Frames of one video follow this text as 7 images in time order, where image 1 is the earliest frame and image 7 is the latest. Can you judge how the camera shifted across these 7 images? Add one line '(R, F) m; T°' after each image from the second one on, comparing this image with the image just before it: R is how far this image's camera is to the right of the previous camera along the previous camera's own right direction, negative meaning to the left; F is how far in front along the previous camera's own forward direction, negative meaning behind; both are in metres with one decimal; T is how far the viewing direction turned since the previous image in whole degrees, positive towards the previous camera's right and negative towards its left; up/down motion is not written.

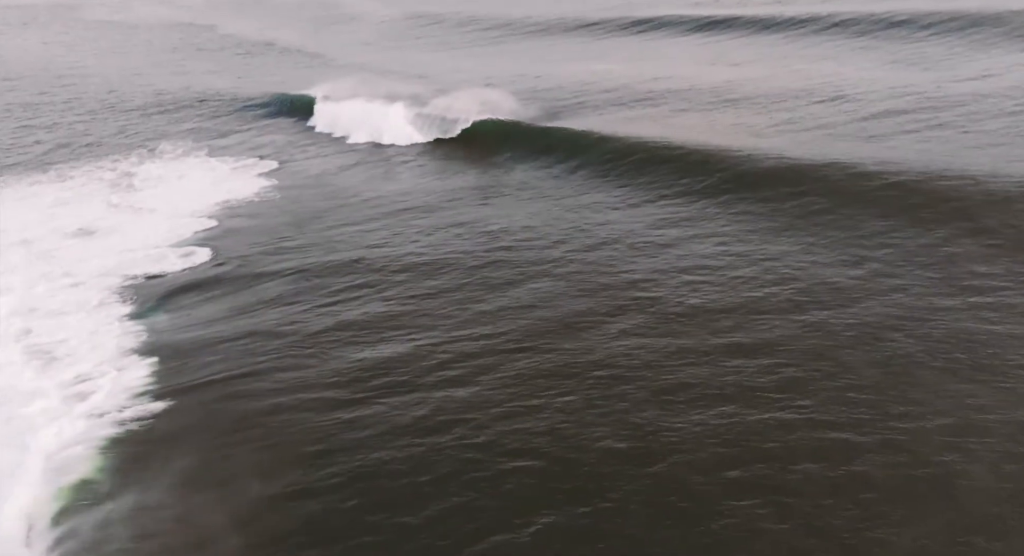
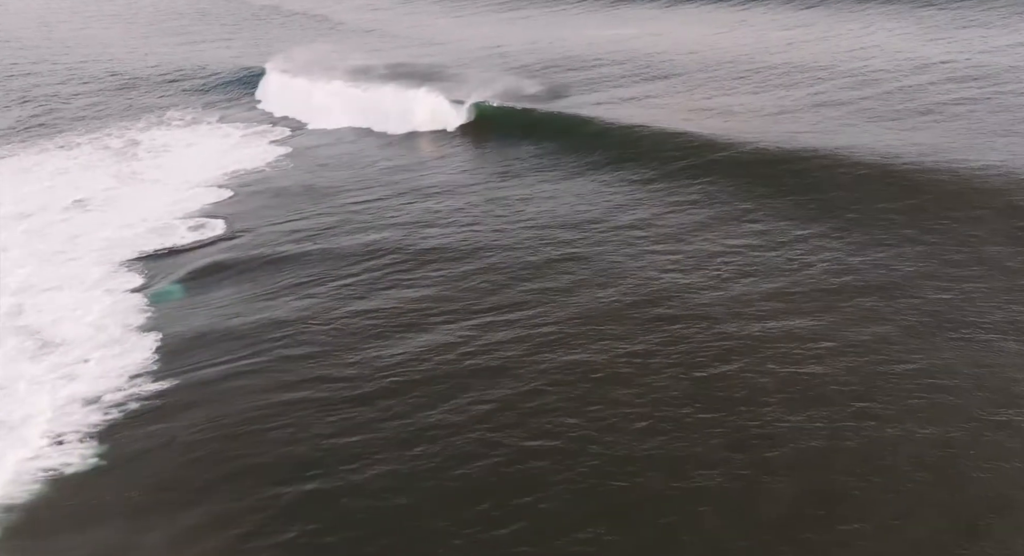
(-0.4, +1.3) m; 0°
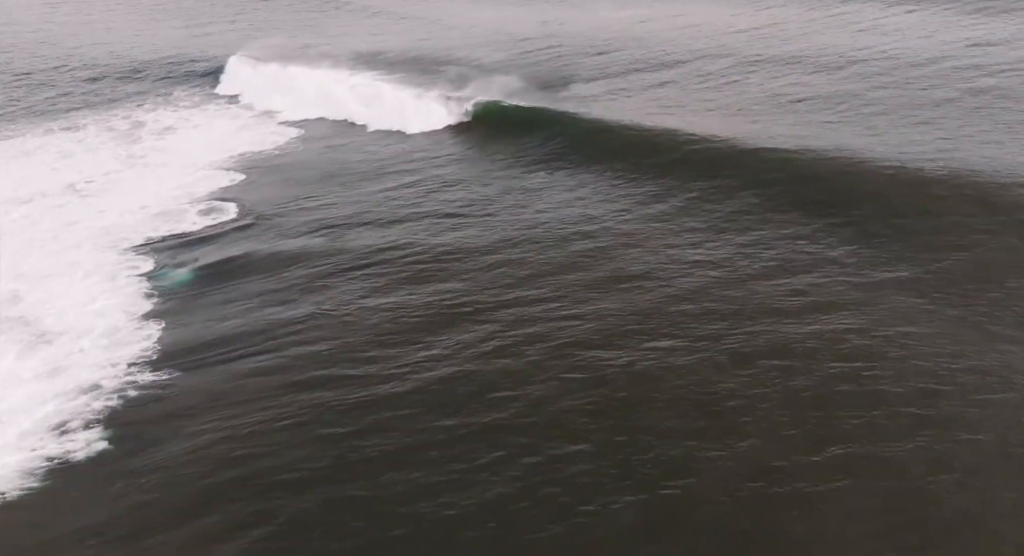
(-0.5, +1.0) m; 0°
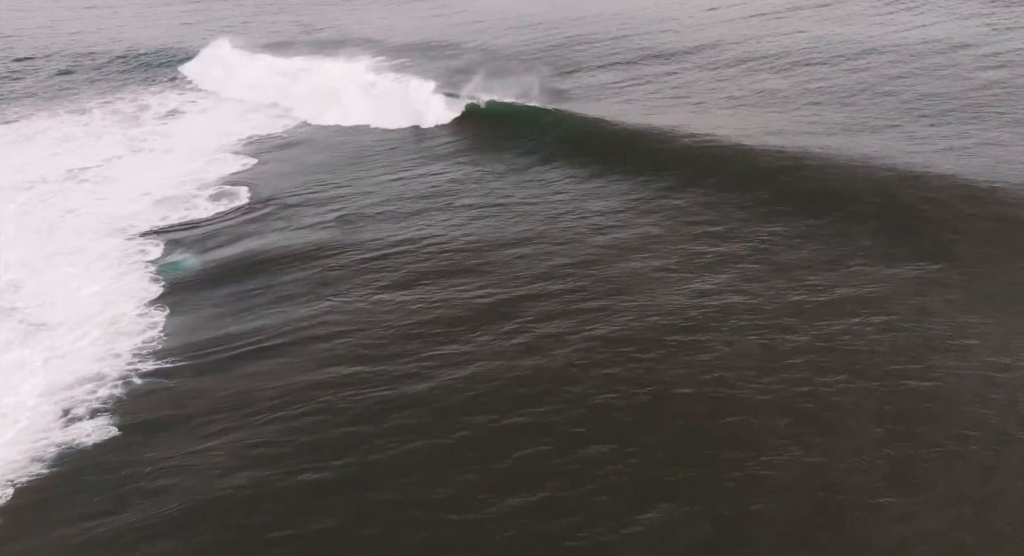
(-0.4, +0.6) m; 0°
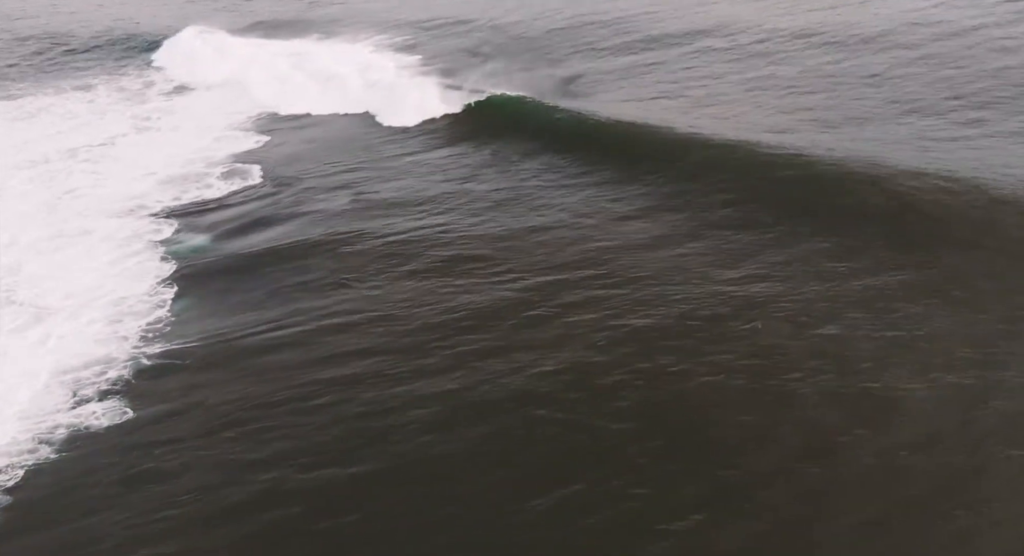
(-0.4, +0.6) m; 0°
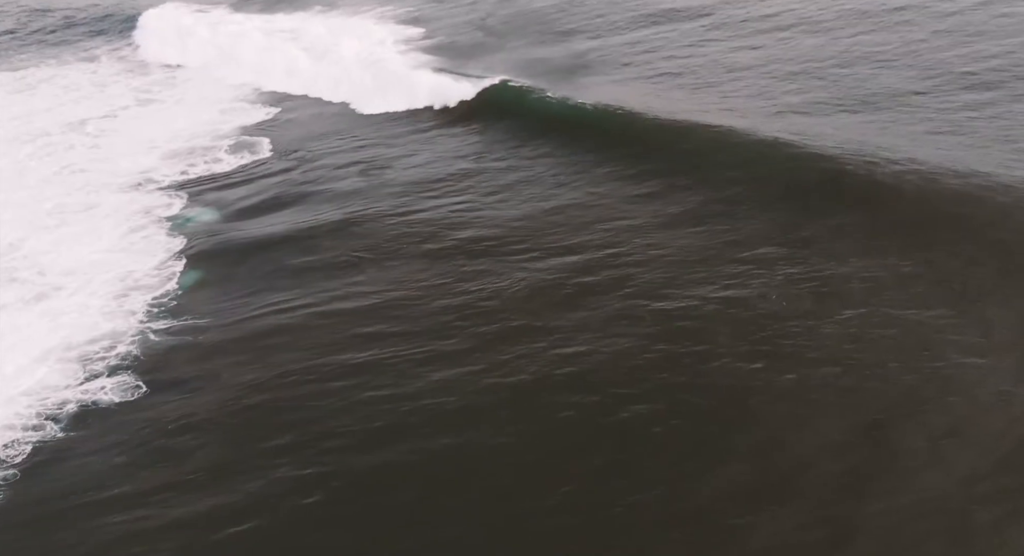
(-0.3, +0.5) m; 0°
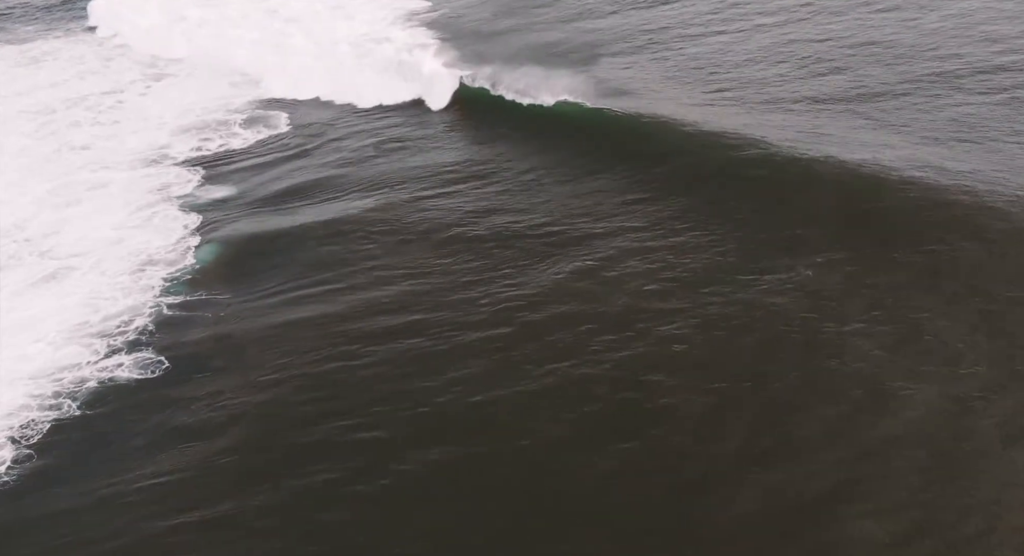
(-0.5, +0.8) m; 0°
